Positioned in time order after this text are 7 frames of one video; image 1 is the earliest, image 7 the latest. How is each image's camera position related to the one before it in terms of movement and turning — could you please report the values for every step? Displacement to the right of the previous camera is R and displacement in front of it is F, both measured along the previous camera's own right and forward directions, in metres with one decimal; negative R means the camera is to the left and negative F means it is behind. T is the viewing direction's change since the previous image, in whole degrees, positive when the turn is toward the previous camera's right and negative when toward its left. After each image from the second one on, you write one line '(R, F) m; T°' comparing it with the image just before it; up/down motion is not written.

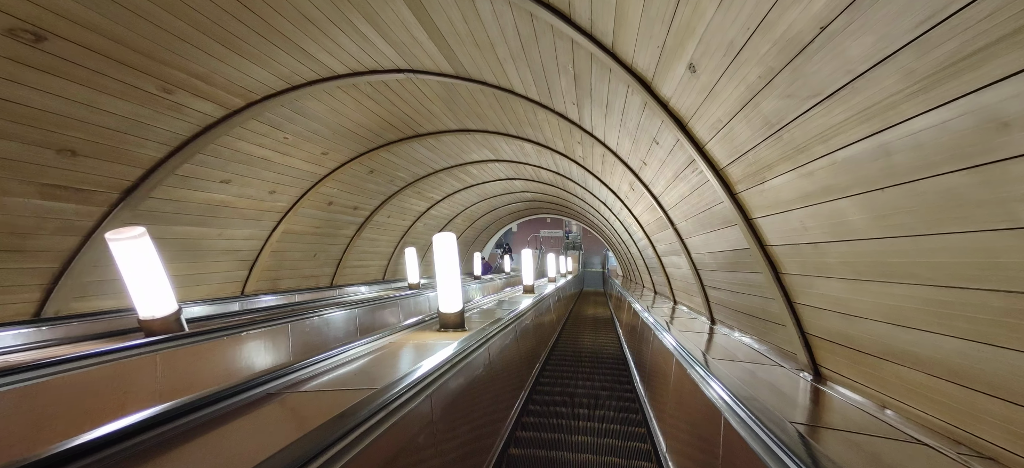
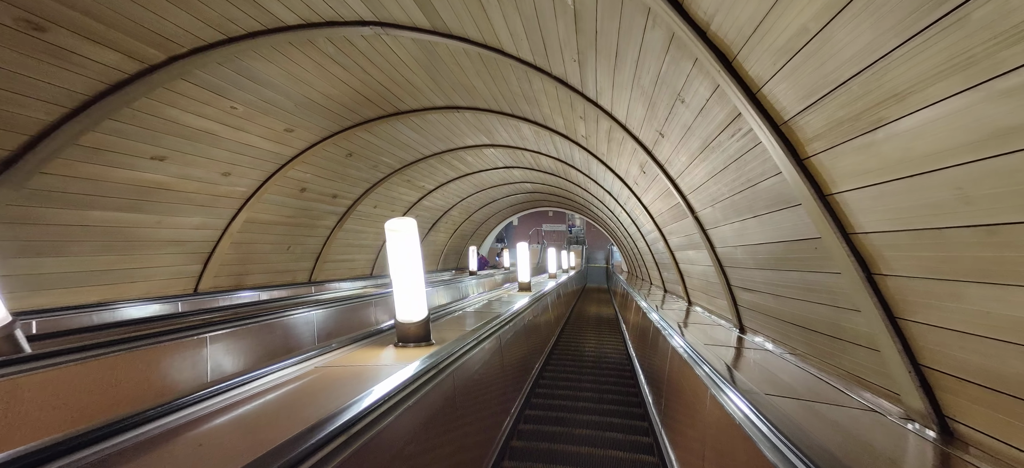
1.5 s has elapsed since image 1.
(+0.2, +0.7) m; -1°
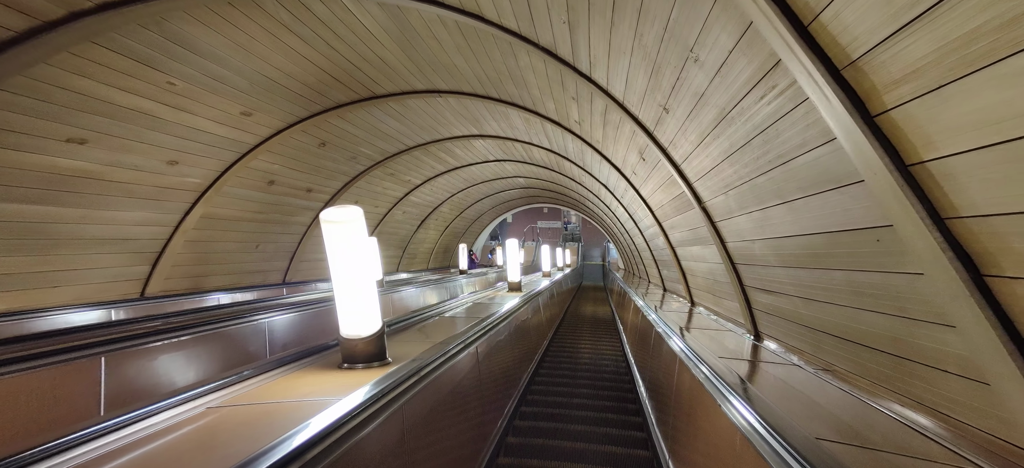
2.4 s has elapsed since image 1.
(+0.2, +0.5) m; +1°
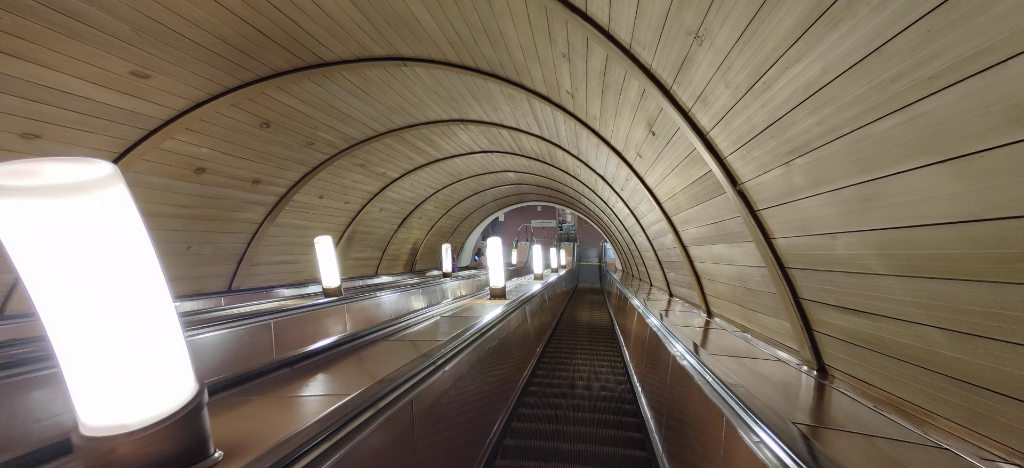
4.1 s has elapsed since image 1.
(+0.2, +0.9) m; +1°
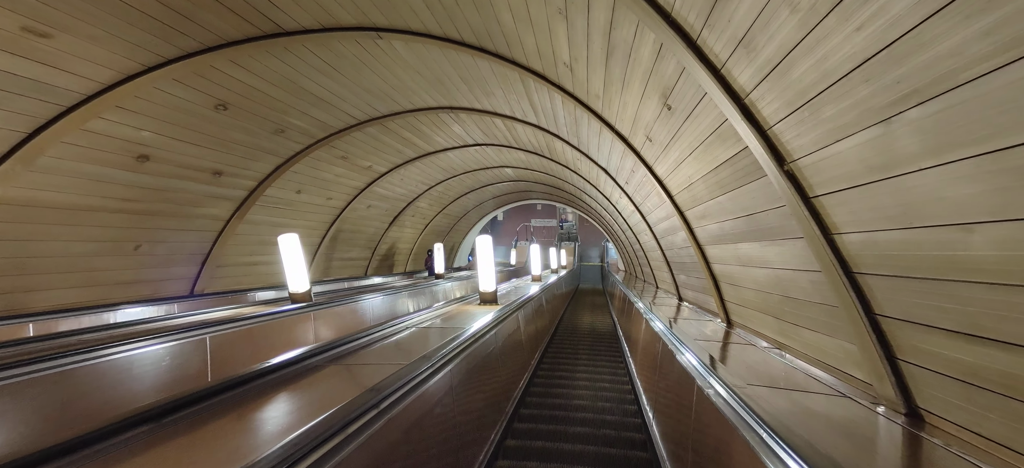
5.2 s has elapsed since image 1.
(+0.2, +0.6) m; 0°
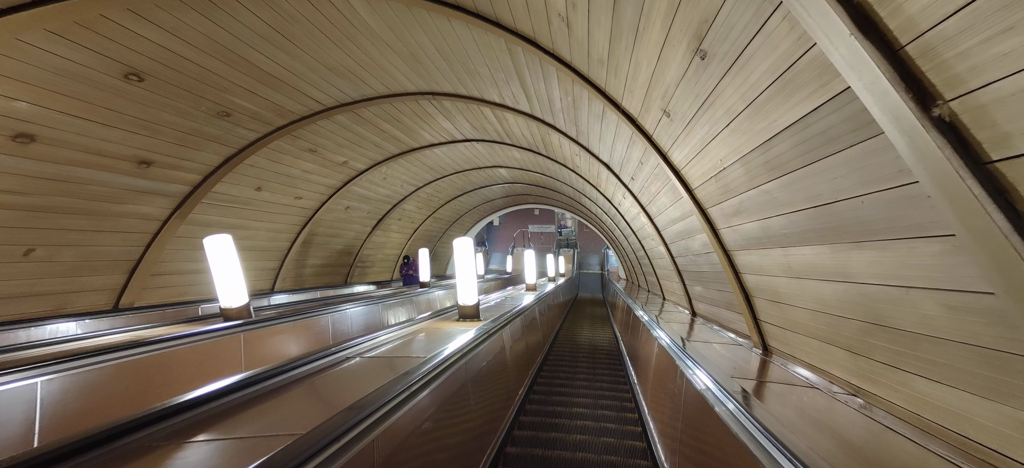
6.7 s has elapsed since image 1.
(+0.2, +0.8) m; 0°
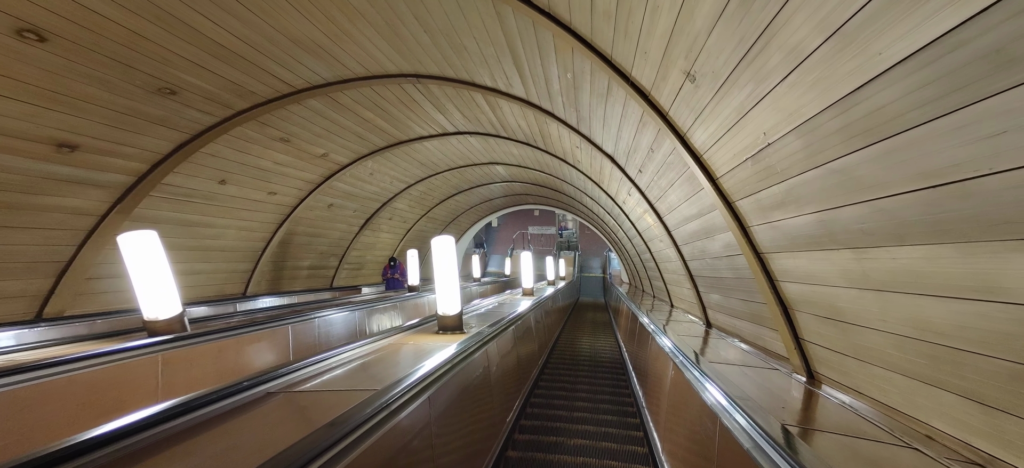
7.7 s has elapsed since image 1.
(+0.2, +0.7) m; 0°
